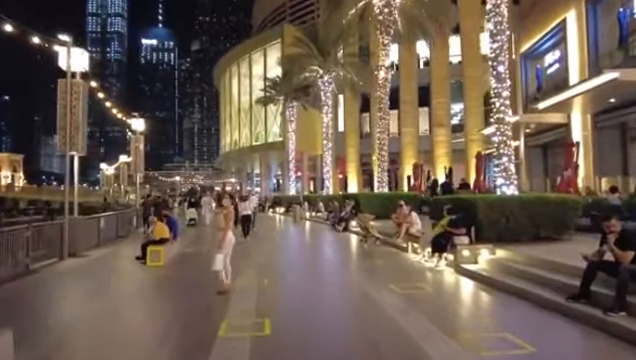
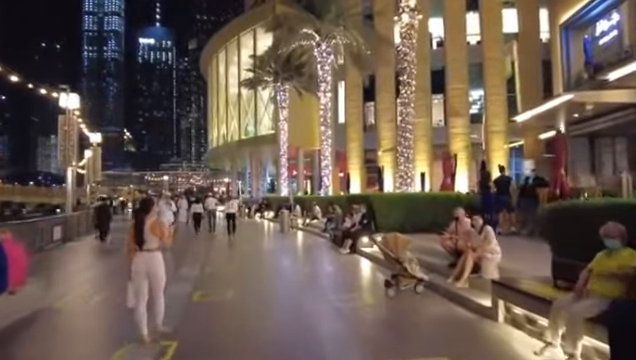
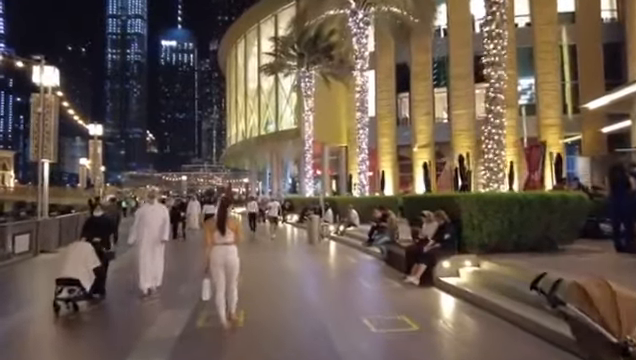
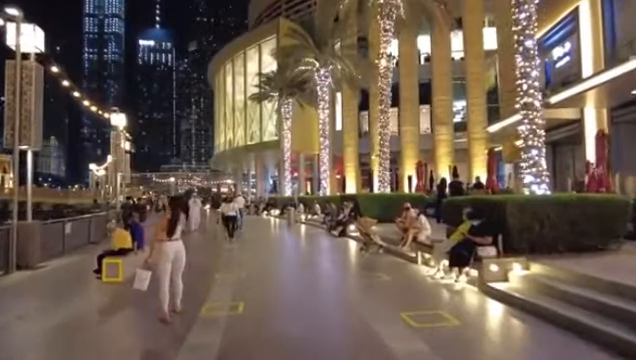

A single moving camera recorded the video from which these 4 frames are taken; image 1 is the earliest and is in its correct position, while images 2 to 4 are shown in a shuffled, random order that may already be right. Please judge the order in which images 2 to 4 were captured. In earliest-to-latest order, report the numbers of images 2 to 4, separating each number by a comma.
4, 2, 3
